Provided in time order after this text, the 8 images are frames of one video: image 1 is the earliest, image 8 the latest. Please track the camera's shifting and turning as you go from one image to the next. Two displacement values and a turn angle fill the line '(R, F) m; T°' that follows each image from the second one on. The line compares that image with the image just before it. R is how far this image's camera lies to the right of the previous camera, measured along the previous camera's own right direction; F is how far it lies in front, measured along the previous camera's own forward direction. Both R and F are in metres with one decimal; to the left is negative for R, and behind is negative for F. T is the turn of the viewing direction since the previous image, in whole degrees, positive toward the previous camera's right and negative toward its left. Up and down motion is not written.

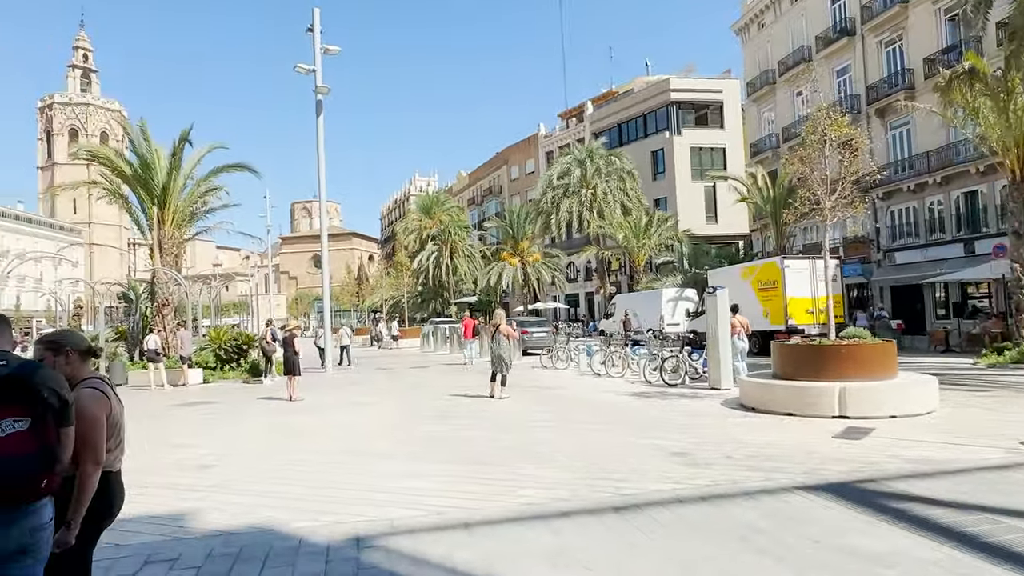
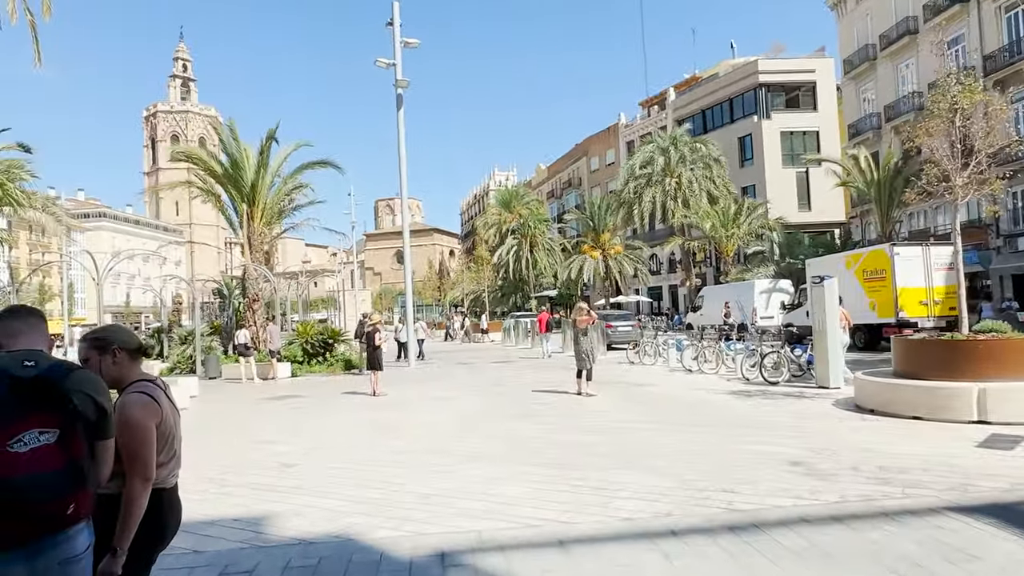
(-0.1, +0.5) m; -6°
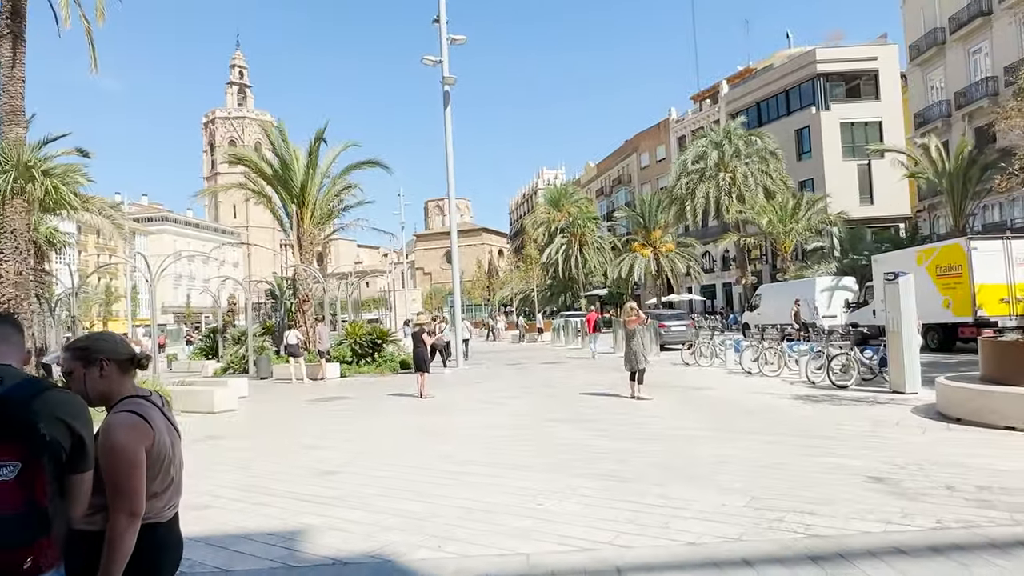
(0.0, +0.4) m; -4°
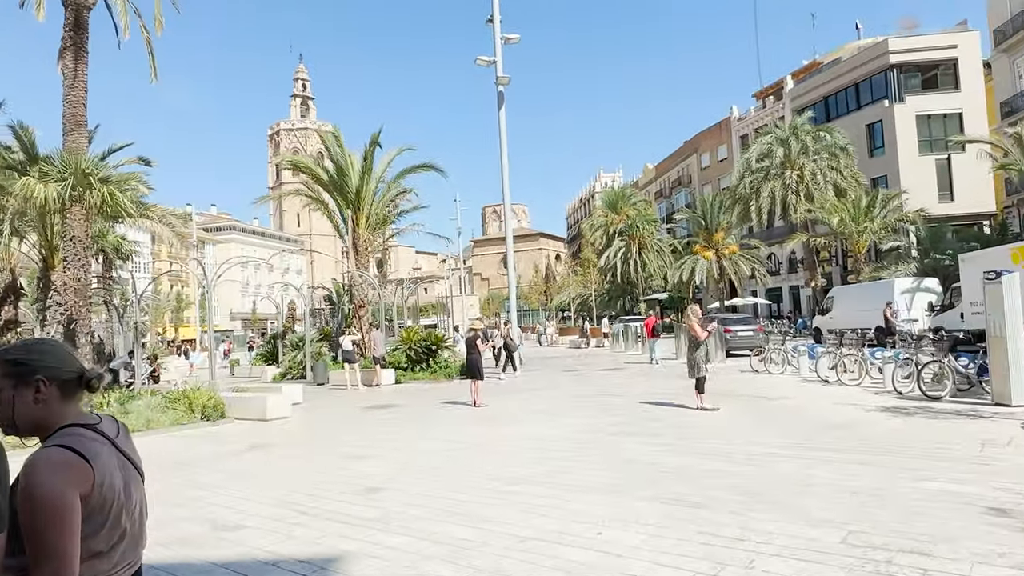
(0.0, +0.5) m; -5°
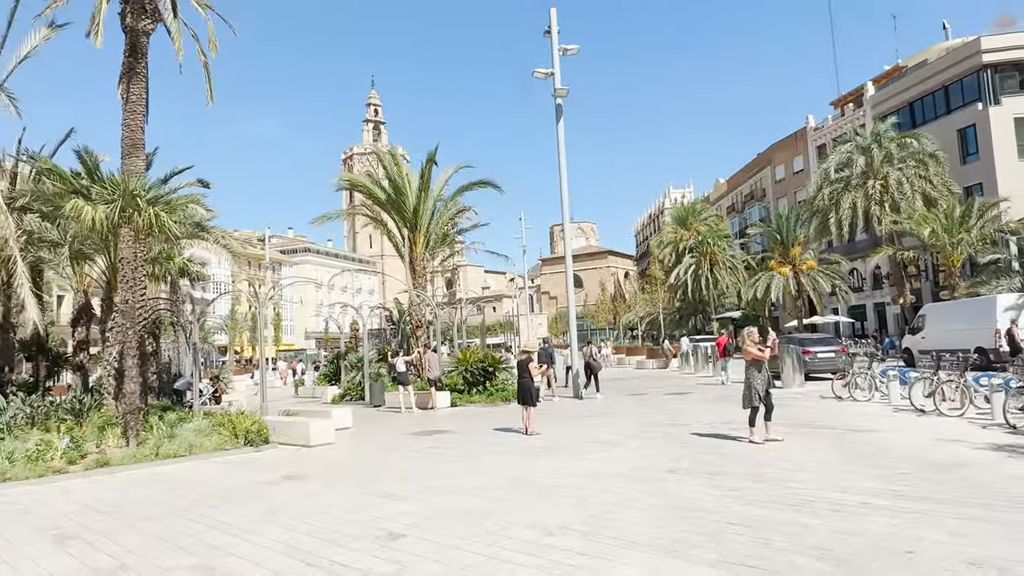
(+0.3, +0.8) m; -6°
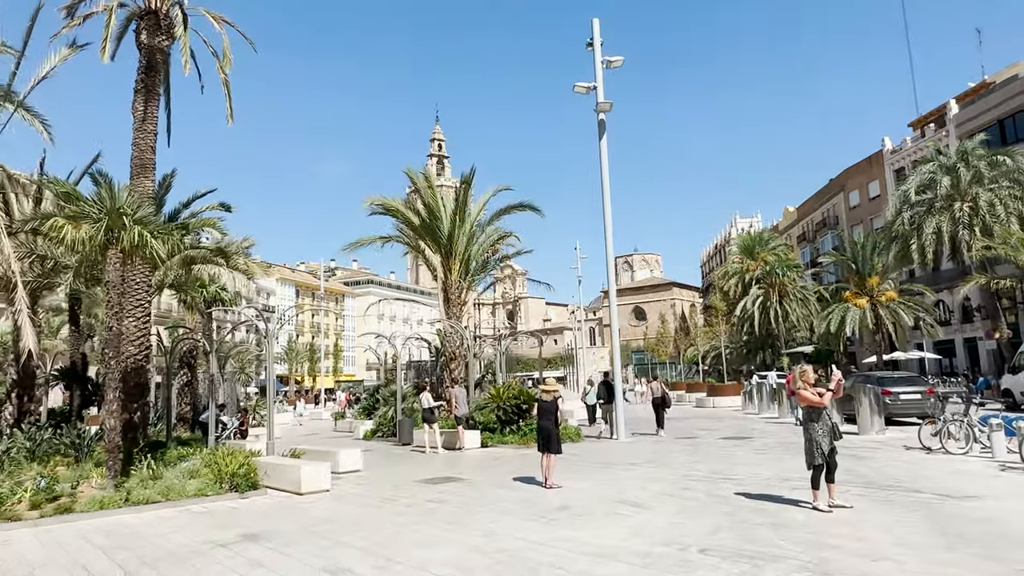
(+0.7, +1.5) m; -5°
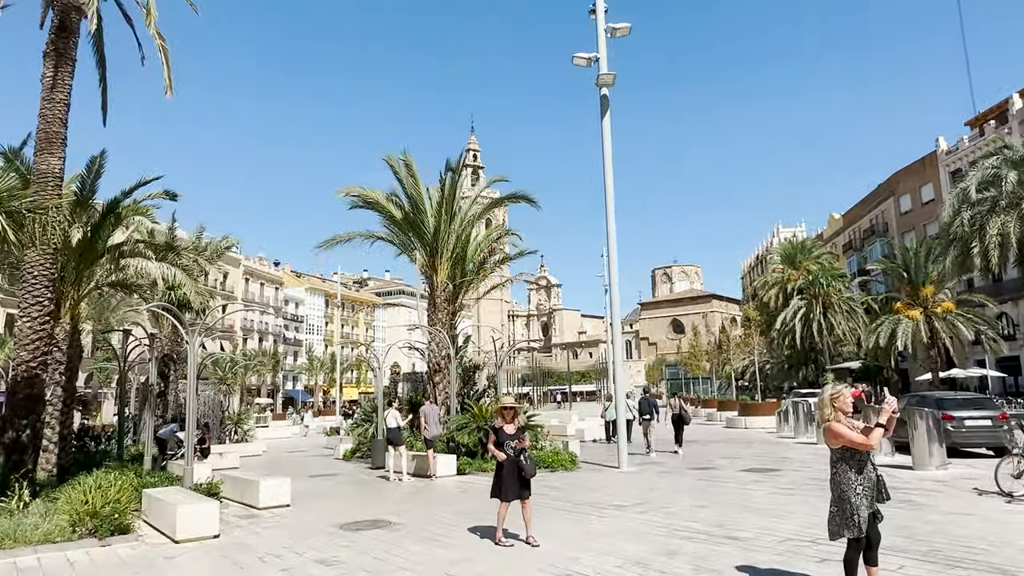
(+1.1, +2.5) m; -3°
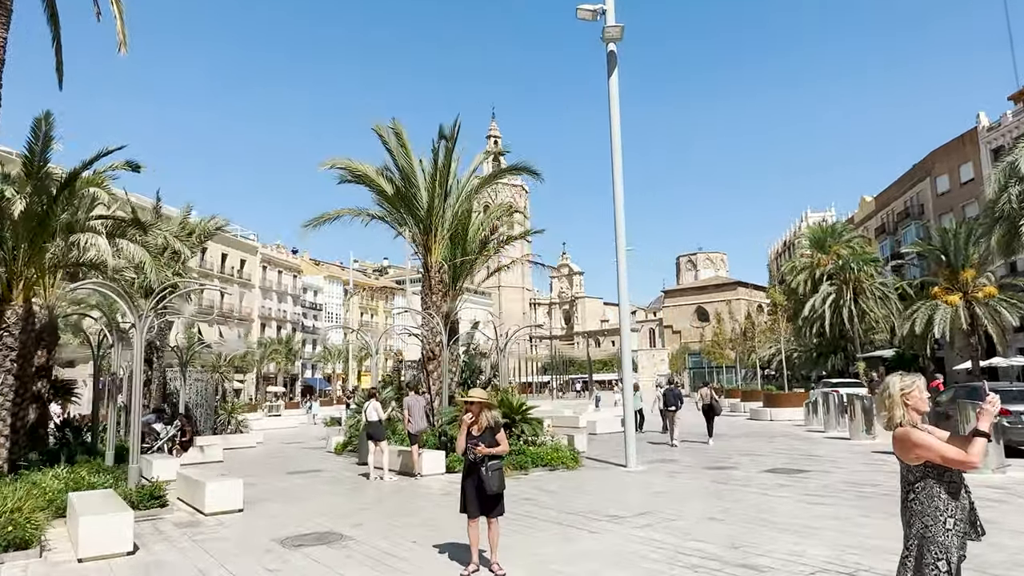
(+0.5, +1.5) m; -2°
